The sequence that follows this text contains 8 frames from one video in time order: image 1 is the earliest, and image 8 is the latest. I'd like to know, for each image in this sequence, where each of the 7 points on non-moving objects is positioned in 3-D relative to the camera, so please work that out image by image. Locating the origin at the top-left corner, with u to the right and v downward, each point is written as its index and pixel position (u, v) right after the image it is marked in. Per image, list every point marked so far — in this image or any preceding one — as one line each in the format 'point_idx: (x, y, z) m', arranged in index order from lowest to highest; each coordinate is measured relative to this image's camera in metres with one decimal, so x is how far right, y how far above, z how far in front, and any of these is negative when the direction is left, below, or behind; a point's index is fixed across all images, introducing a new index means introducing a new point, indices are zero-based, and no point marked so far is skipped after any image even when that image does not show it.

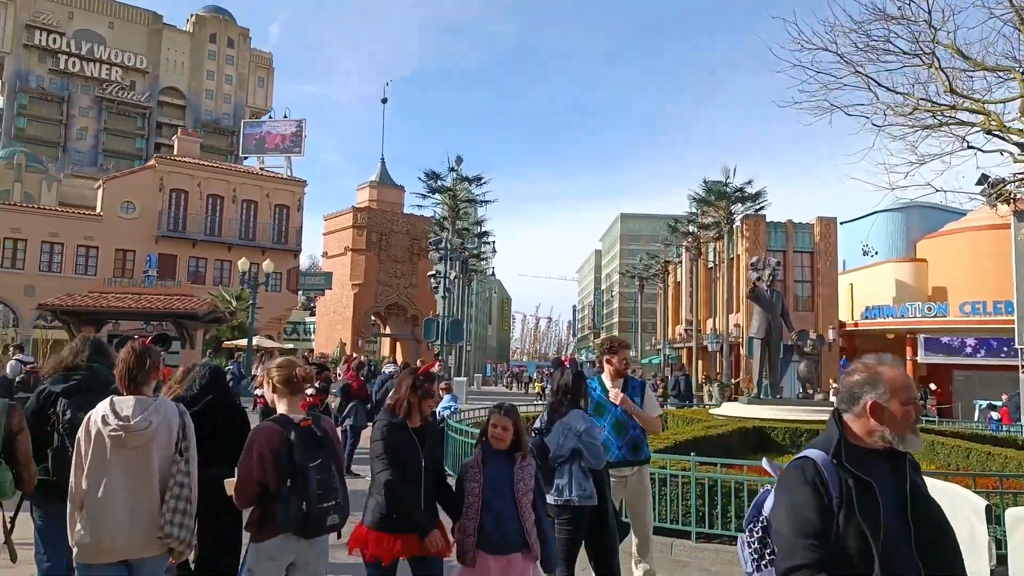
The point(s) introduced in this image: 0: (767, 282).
0: (+3.7, +0.1, +10.8) m
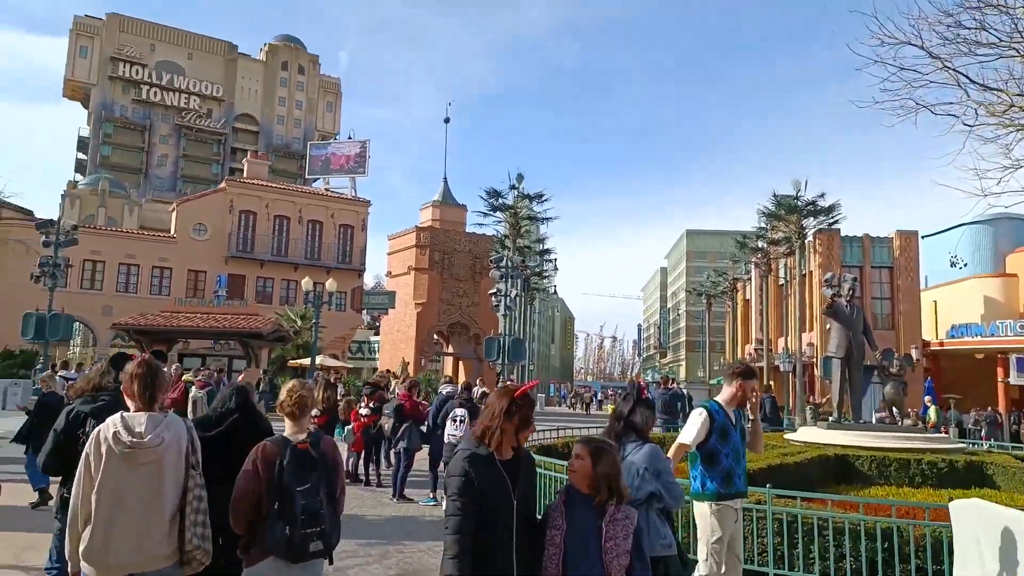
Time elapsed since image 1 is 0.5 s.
0: (+4.5, -0.1, +10.0) m
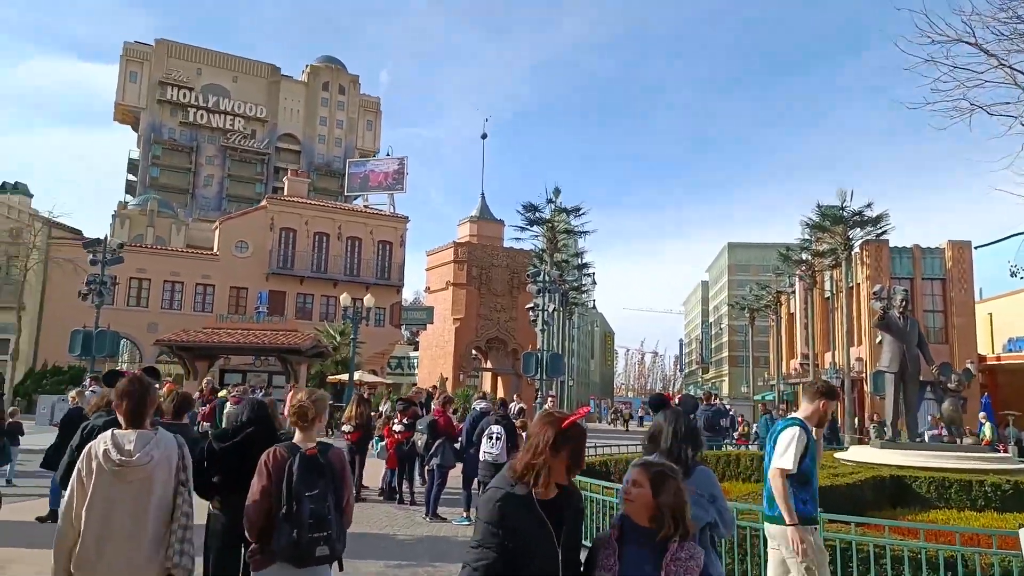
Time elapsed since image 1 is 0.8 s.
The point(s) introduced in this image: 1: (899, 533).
0: (+4.9, -0.3, +9.5) m
1: (+3.3, -2.1, +6.4) m
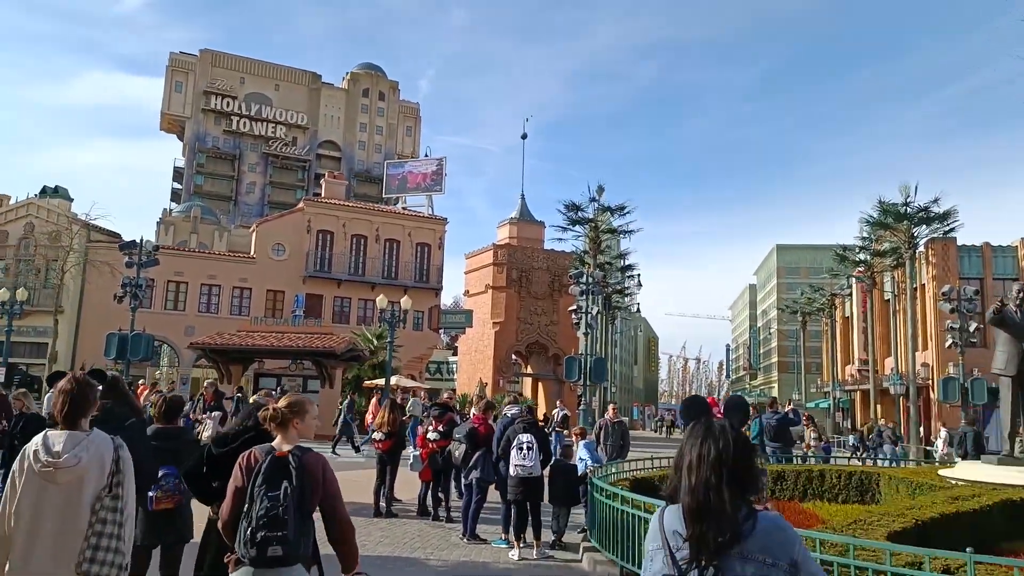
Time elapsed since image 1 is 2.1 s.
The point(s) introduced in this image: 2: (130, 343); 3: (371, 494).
0: (+5.5, -0.2, +8.2) m
1: (+3.7, -2.0, +5.1) m
2: (-9.5, -1.4, +18.6) m
3: (-2.1, -3.1, +11.2) m
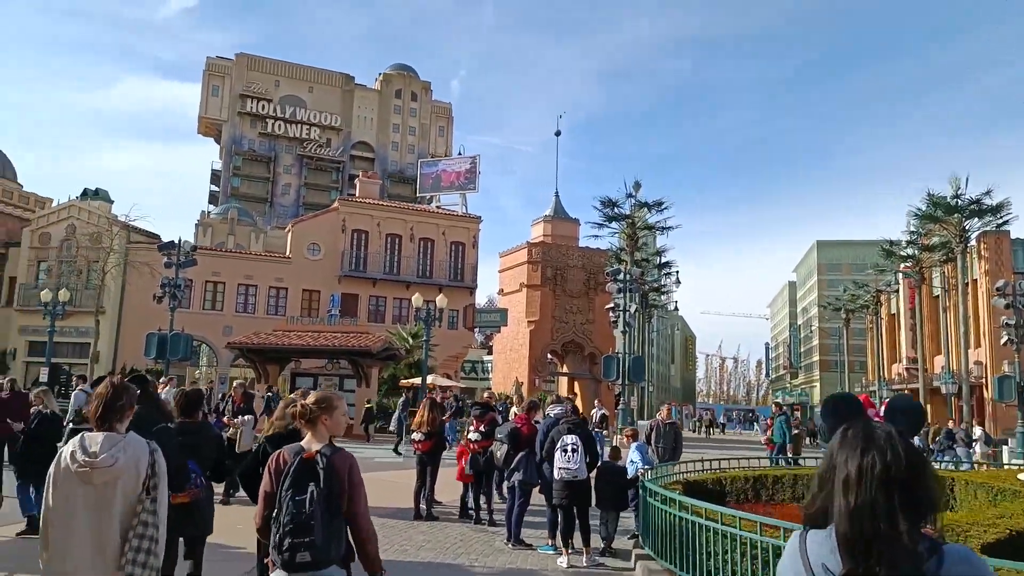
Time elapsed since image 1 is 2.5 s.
0: (+5.9, -0.1, +7.6) m
1: (+4.0, -1.9, +4.6) m
2: (-8.5, -1.4, +18.6) m
3: (-1.5, -3.0, +10.9) m
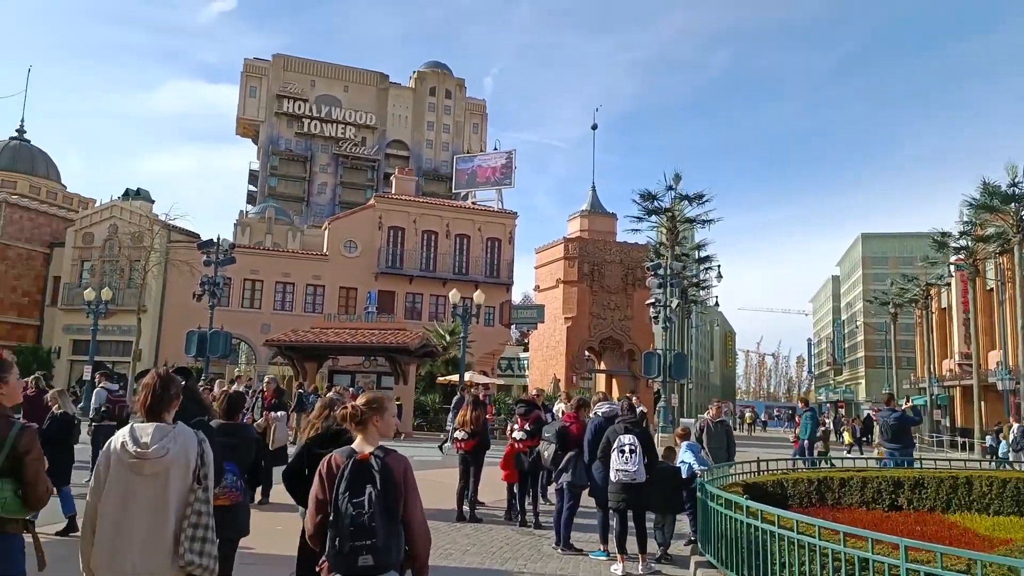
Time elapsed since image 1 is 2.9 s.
0: (+6.4, +0.1, +6.9) m
1: (+4.4, -1.8, +4.0) m
2: (-7.6, -1.3, +18.6) m
3: (-0.8, -3.0, +10.6) m
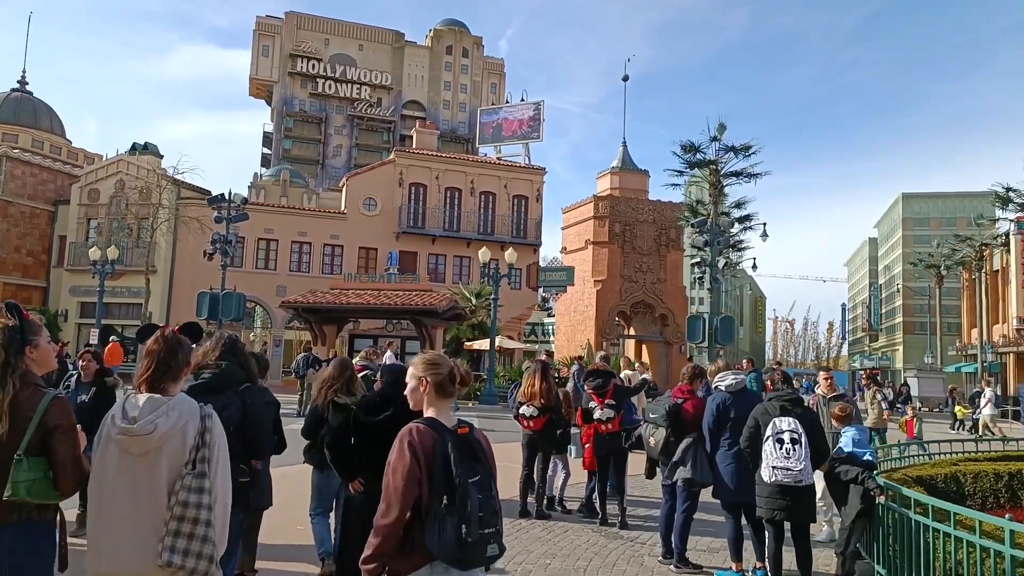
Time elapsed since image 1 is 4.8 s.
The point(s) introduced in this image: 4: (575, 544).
0: (+7.1, +0.6, +4.9) m
1: (+5.0, -1.4, +2.1) m
2: (-6.6, -0.3, +16.9) m
3: (-0.1, -2.3, +8.9) m
4: (+0.5, -2.1, +6.3) m
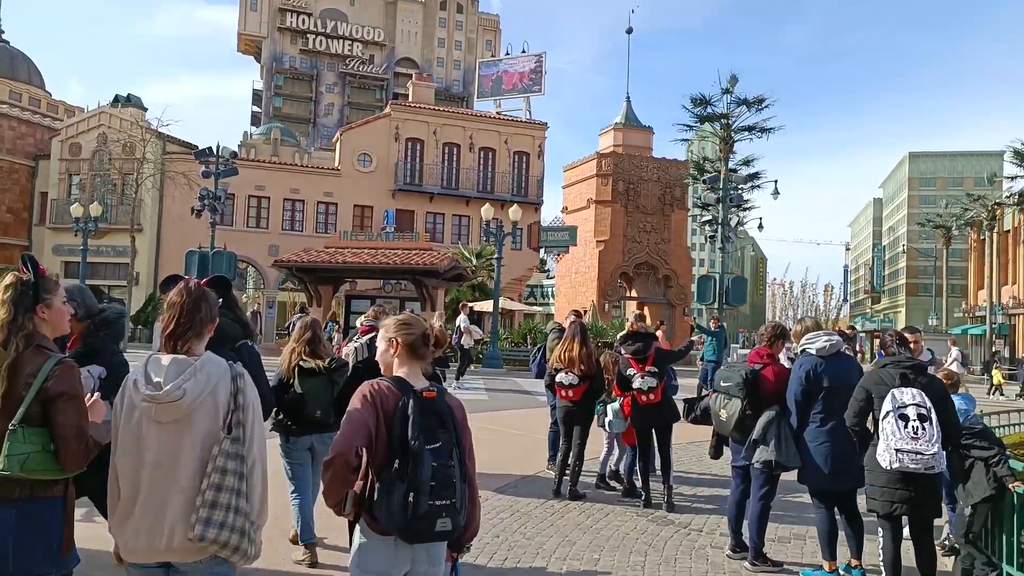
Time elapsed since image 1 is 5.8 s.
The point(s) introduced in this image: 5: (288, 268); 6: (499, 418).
0: (+7.4, +0.9, +3.9) m
1: (+5.3, -1.2, +1.3) m
2: (-6.5, +0.7, +15.9) m
3: (+0.2, -1.8, +8.0) m
4: (+0.8, -1.7, +5.4) m
5: (-6.0, +0.6, +19.9) m
6: (-0.2, -1.9, +11.2) m
